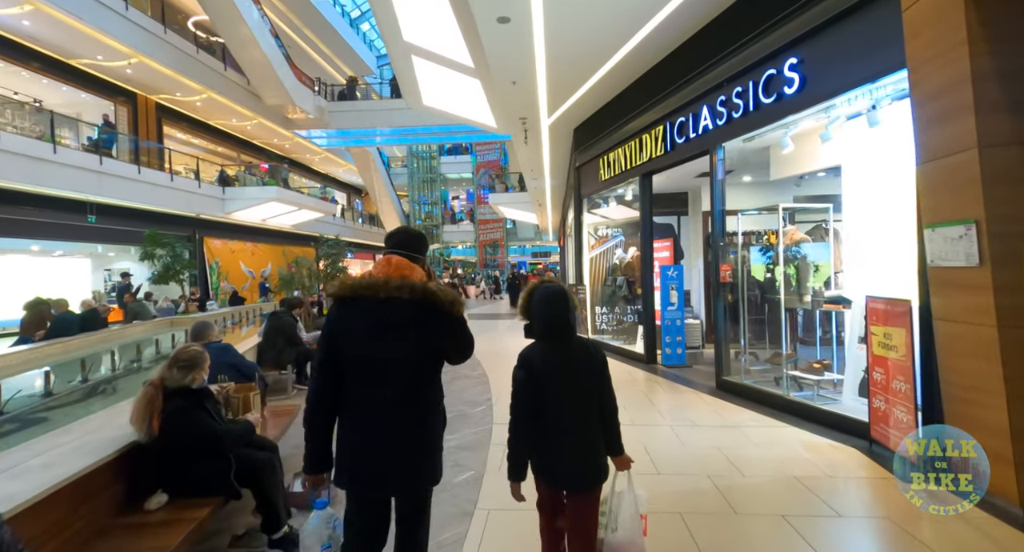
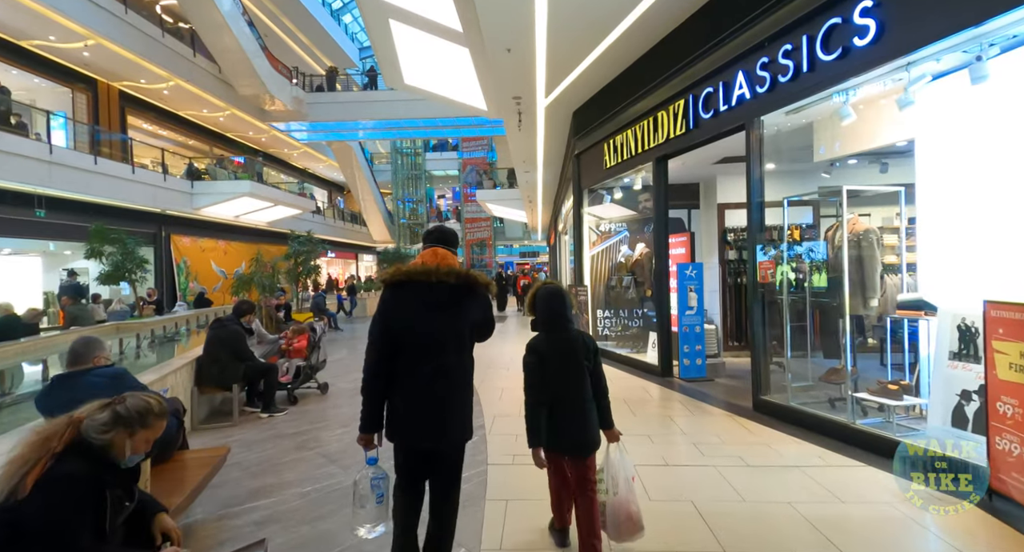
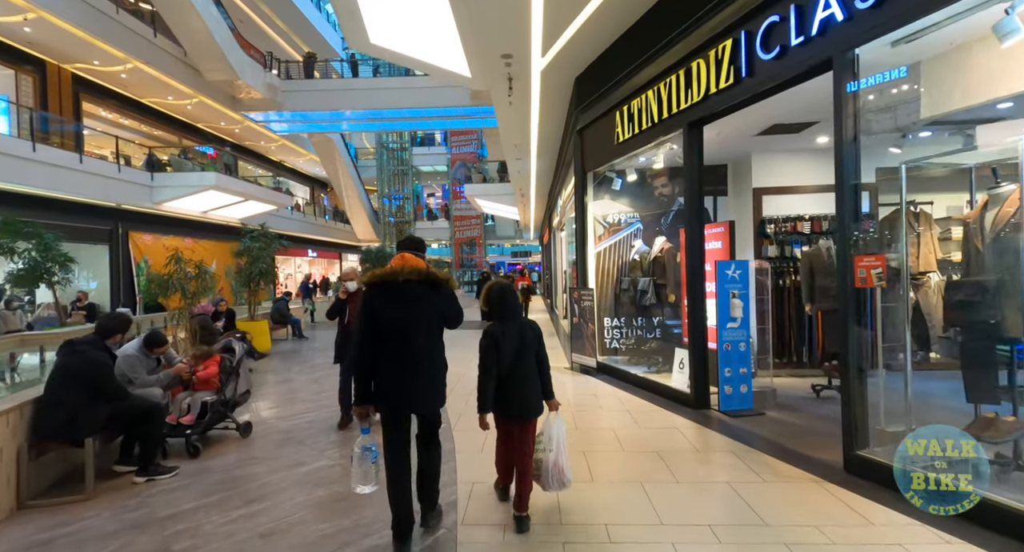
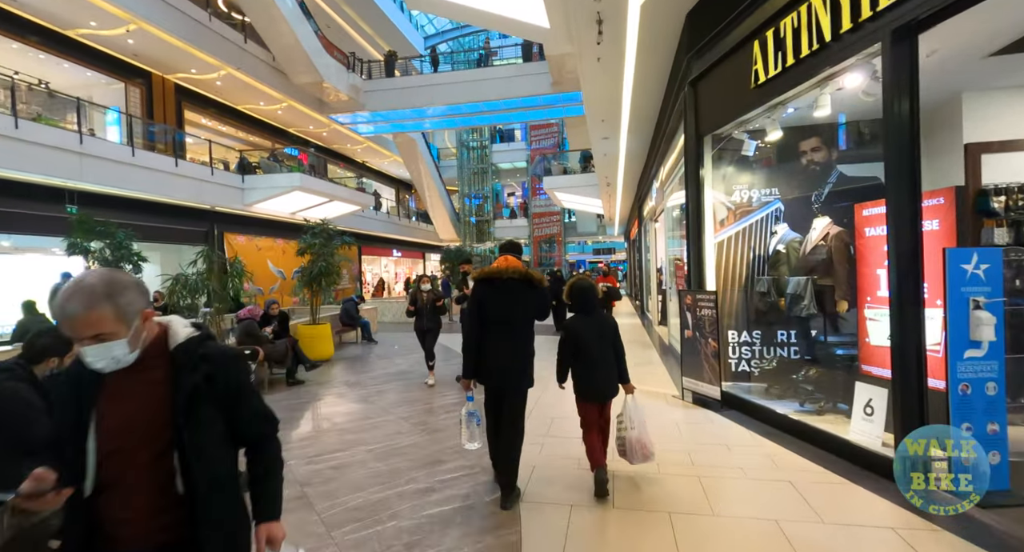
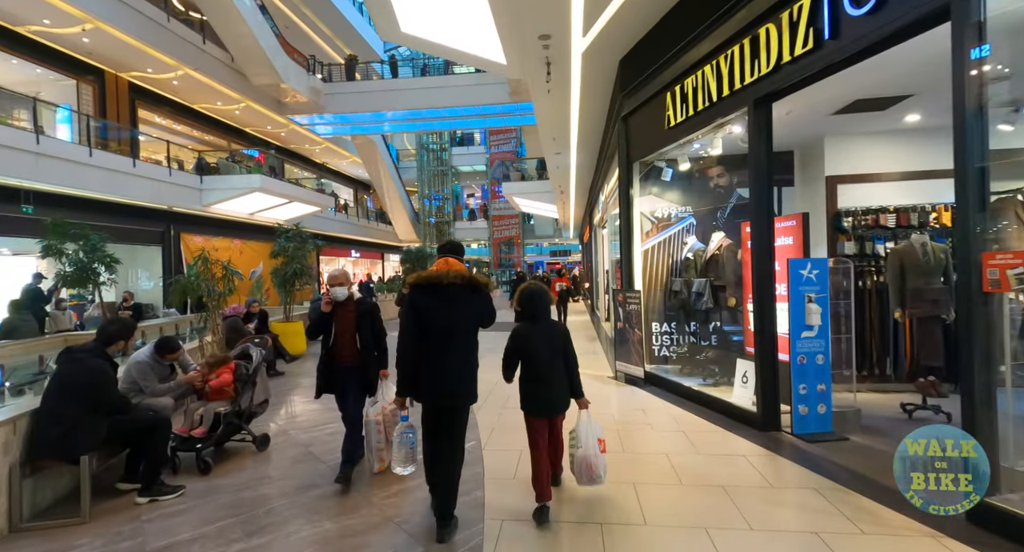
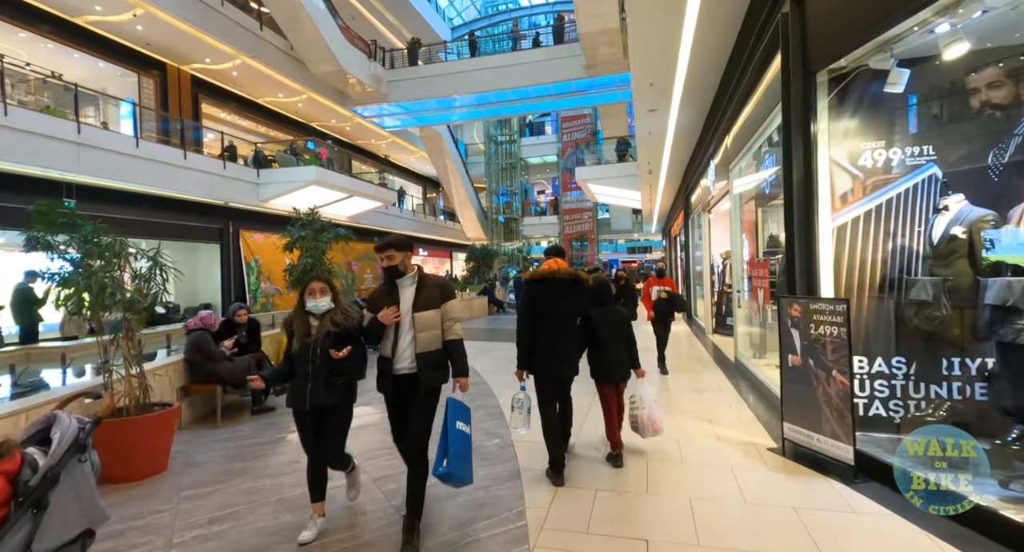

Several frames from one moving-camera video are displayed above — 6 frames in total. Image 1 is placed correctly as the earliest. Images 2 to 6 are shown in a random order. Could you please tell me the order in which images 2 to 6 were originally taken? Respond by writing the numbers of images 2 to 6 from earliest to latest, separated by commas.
2, 3, 5, 4, 6
